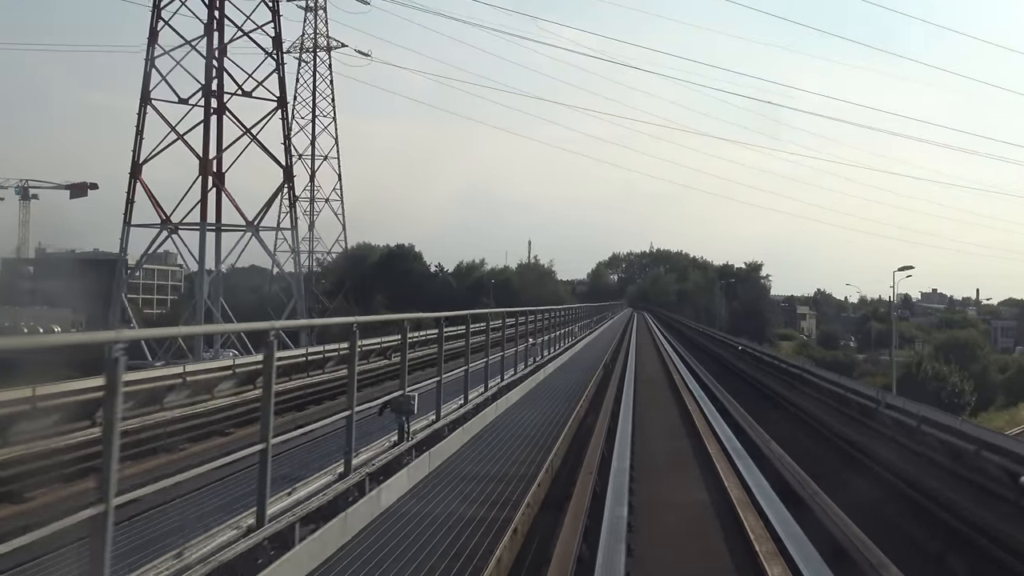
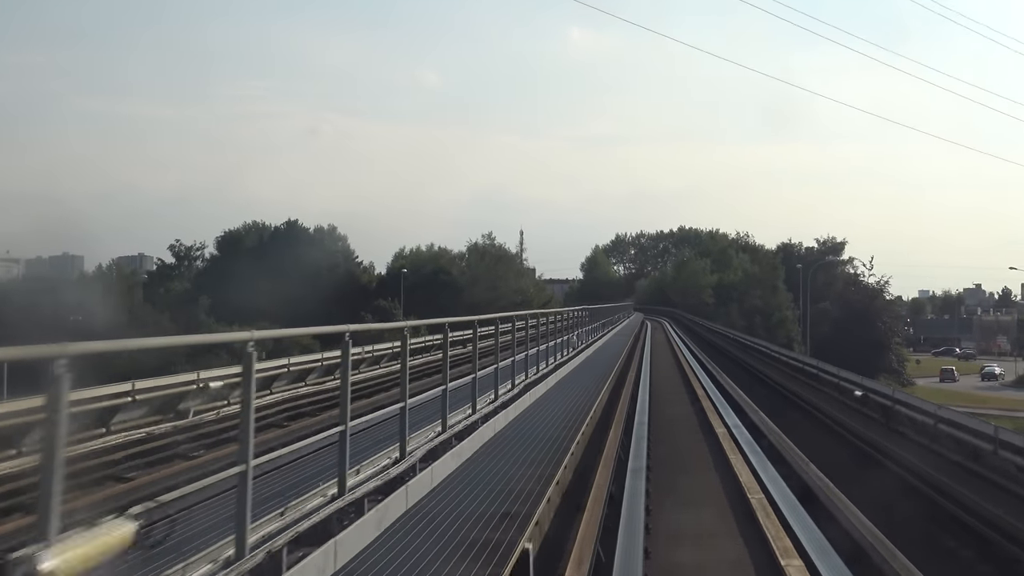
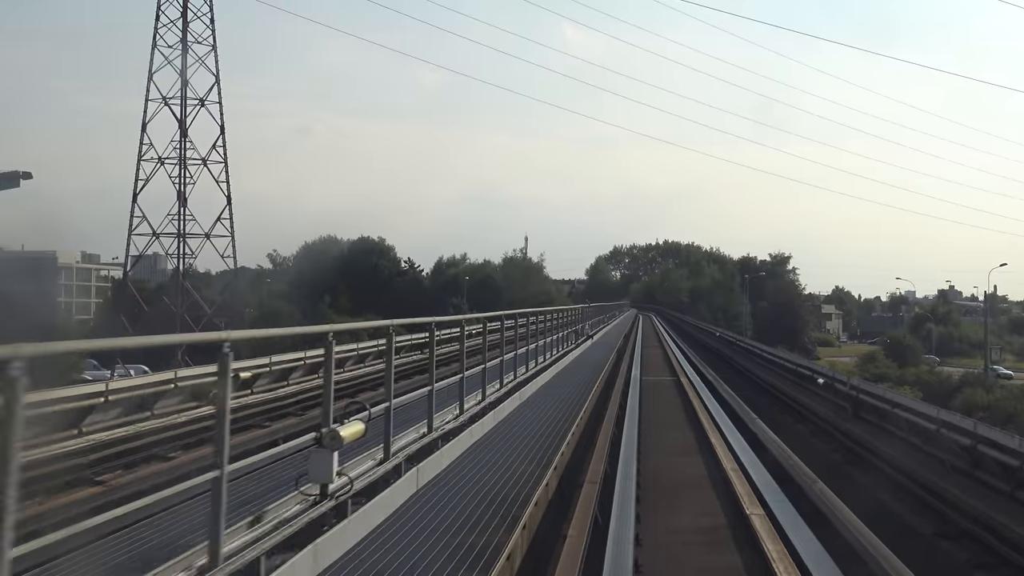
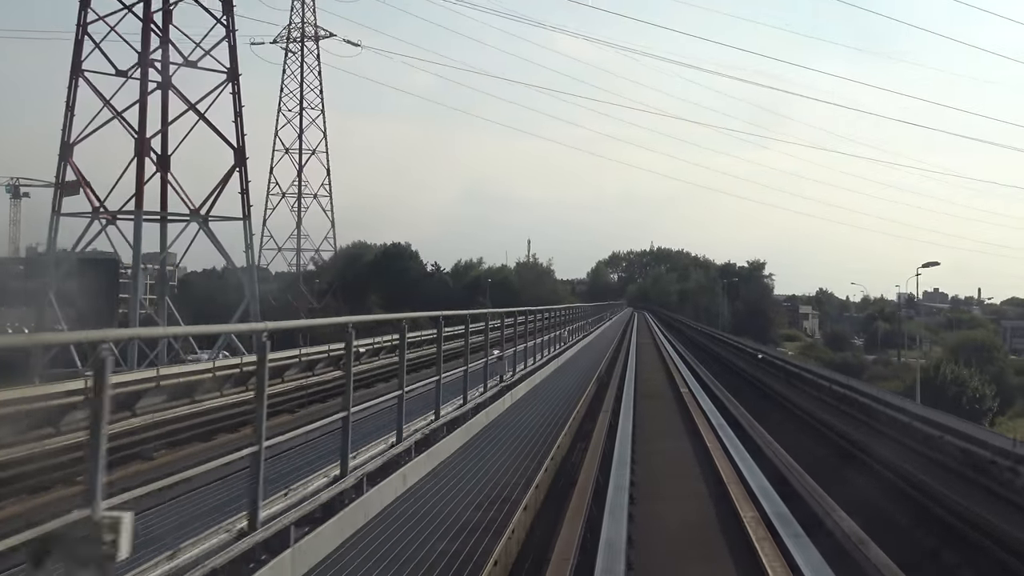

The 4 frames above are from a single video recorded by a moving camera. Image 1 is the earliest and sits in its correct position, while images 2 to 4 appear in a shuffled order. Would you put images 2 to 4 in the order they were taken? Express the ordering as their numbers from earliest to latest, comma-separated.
4, 3, 2
